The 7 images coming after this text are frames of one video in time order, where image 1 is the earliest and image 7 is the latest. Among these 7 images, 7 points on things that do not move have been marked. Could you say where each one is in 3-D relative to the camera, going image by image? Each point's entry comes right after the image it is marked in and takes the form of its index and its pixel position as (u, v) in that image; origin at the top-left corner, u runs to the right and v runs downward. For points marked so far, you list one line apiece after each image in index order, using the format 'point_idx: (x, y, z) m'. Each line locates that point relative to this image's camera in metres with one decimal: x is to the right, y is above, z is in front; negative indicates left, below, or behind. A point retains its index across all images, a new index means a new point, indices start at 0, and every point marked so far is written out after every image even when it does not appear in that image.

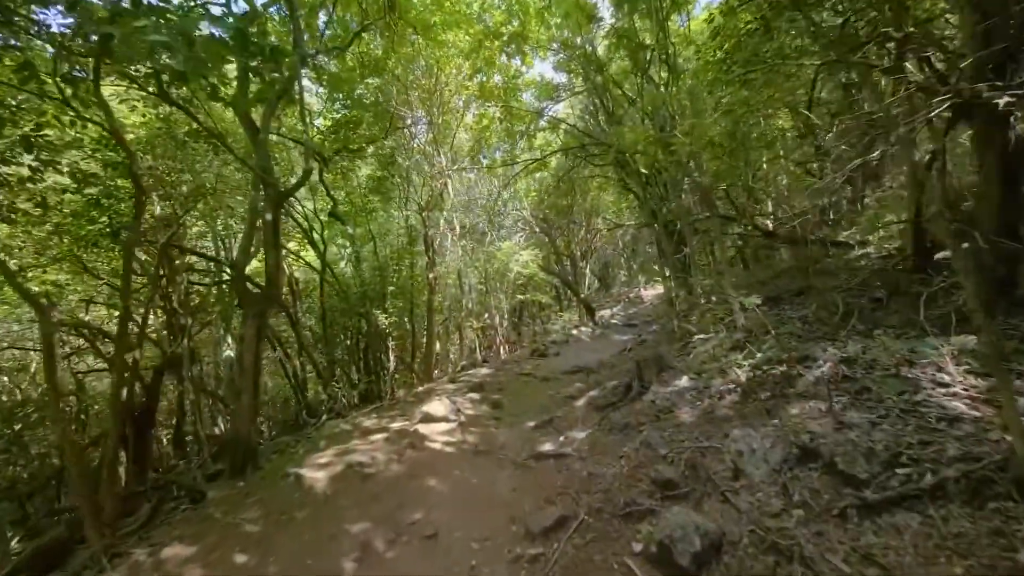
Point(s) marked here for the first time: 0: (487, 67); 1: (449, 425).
0: (-0.4, +4.0, +8.3) m
1: (-0.6, -1.4, +4.7) m
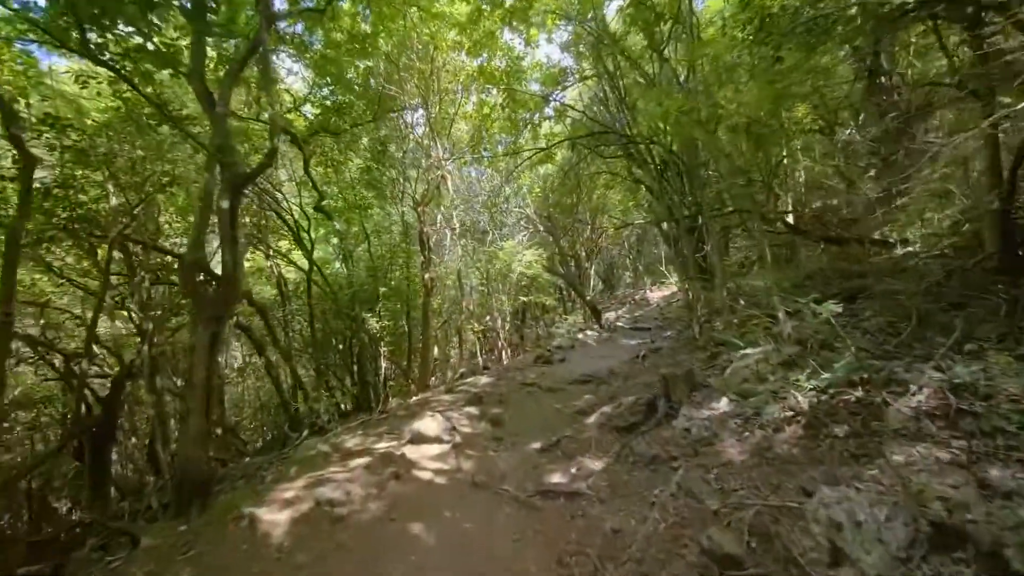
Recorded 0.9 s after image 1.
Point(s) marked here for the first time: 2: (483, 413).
0: (-0.4, +4.0, +7.7) m
1: (-0.6, -1.4, +4.1) m
2: (-0.3, -1.4, +5.0) m
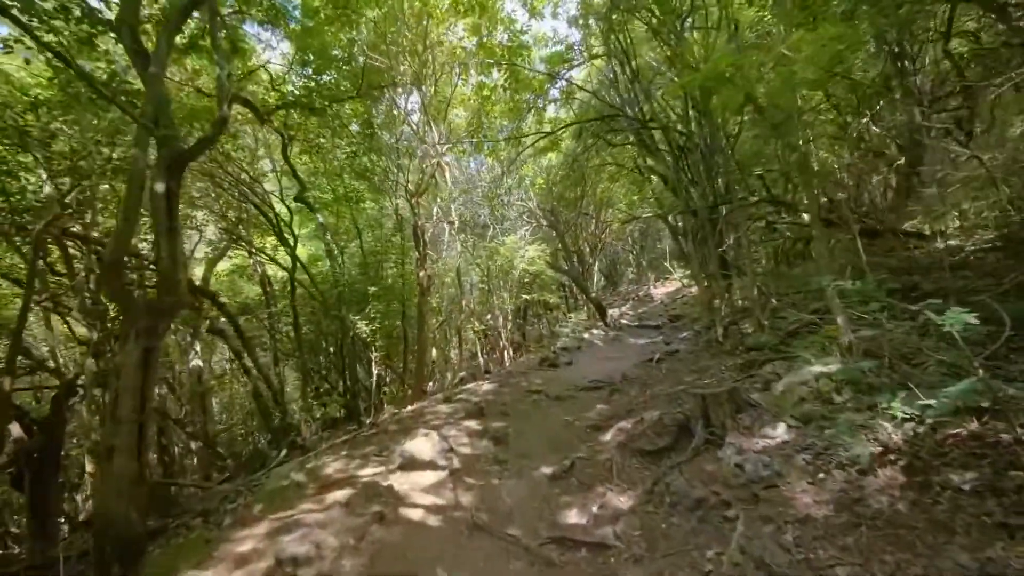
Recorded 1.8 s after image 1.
0: (-0.4, +4.0, +7.1) m
1: (-0.6, -1.4, +3.5) m
2: (-0.2, -1.4, +4.4) m
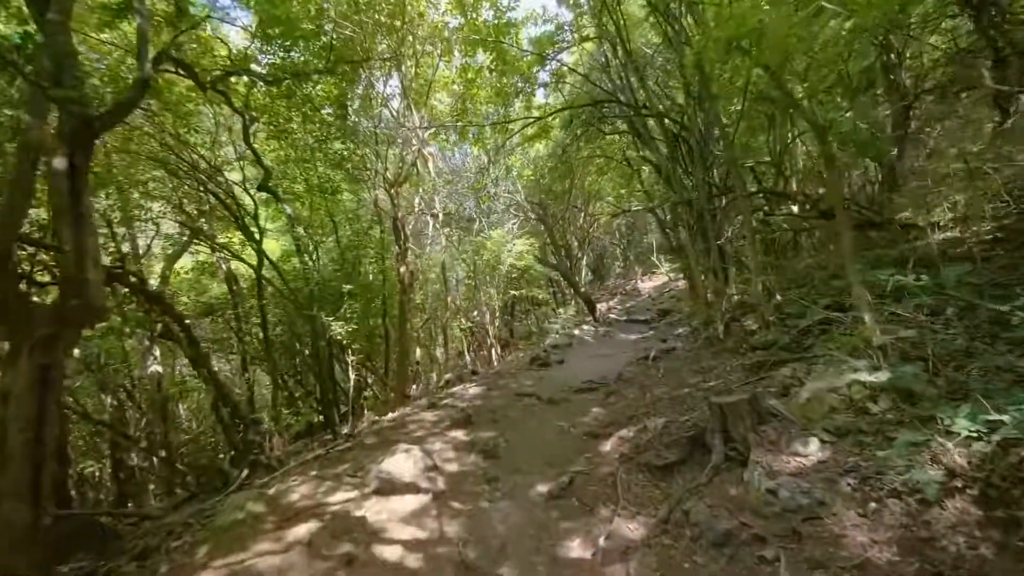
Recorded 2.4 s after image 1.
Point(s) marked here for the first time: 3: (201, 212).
0: (-0.6, +4.1, +6.6) m
1: (-0.6, -1.4, +3.1) m
2: (-0.3, -1.4, +4.0) m
3: (-4.4, +1.1, +6.5) m
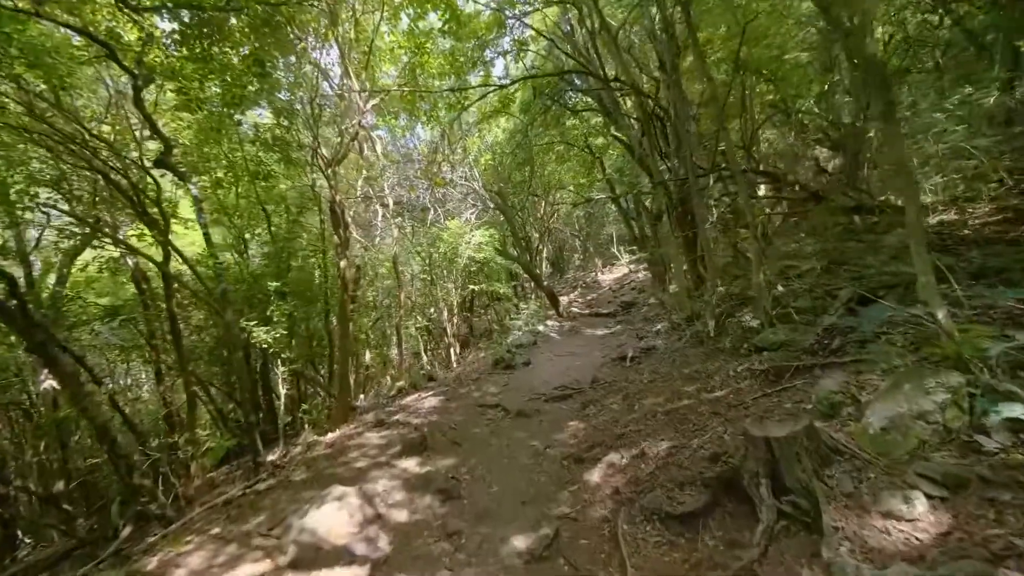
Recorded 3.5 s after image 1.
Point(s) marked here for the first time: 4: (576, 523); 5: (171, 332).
0: (-1.1, +4.1, +5.6) m
1: (-0.8, -1.4, +2.2) m
2: (-0.6, -1.3, +3.2) m
3: (-4.8, +1.1, +5.2) m
4: (+0.4, -1.3, +2.5) m
5: (-4.0, -0.5, +5.3) m
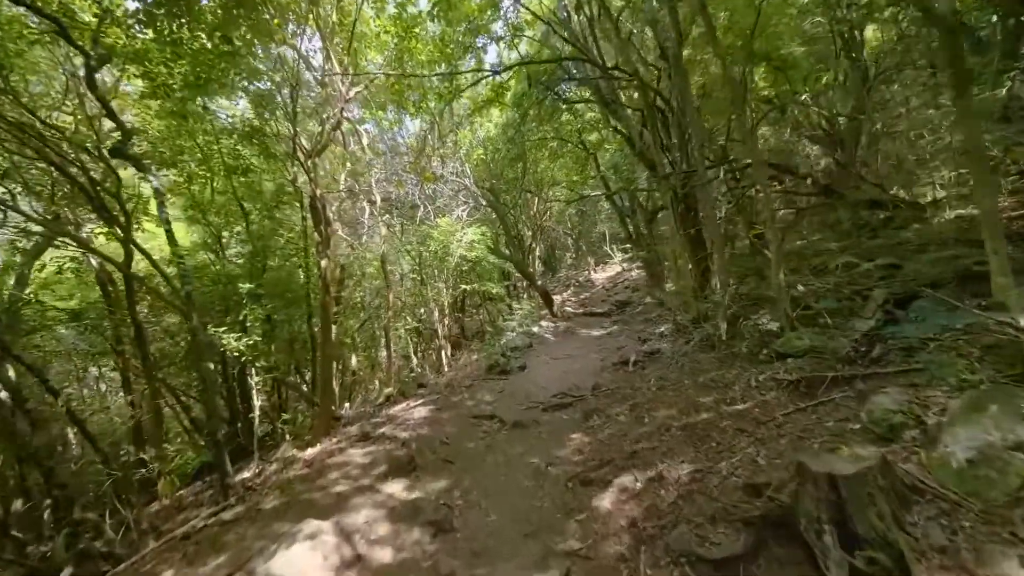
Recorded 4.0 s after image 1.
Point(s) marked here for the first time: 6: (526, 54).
0: (-1.2, +4.1, +5.2) m
1: (-0.8, -1.4, +1.8) m
2: (-0.6, -1.3, +2.8) m
3: (-4.9, +1.0, +4.7) m
4: (+0.4, -1.3, +2.1) m
5: (-4.0, -0.5, +4.9) m
6: (+0.2, +3.5, +6.7) m
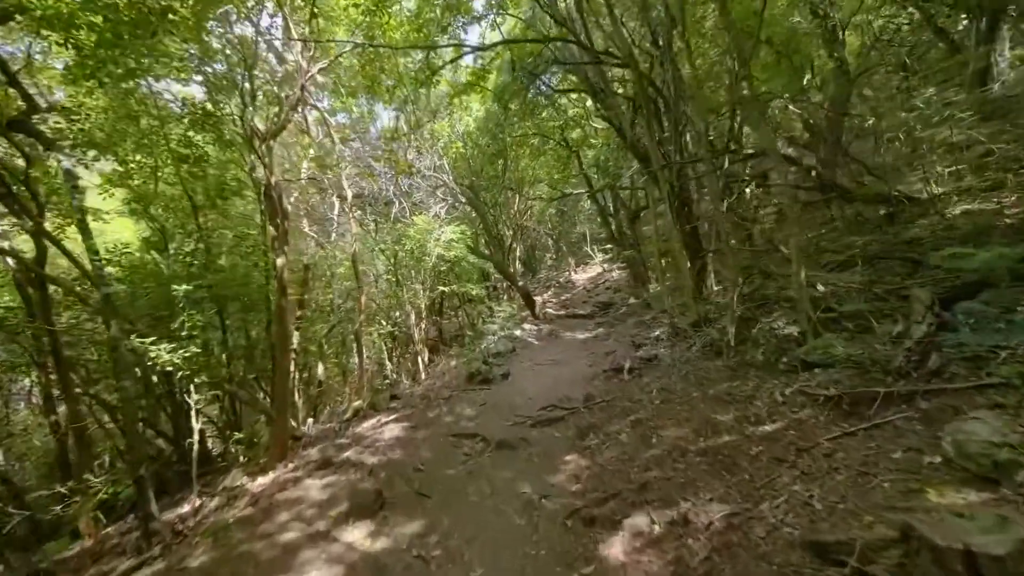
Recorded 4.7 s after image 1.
0: (-1.4, +4.1, +4.7) m
1: (-0.8, -1.4, +1.3) m
2: (-0.6, -1.4, +2.3) m
3: (-5.0, +1.0, +4.0) m
4: (+0.4, -1.3, +1.6) m
5: (-4.2, -0.6, +4.2) m
6: (-0.1, +3.4, +6.2) m
